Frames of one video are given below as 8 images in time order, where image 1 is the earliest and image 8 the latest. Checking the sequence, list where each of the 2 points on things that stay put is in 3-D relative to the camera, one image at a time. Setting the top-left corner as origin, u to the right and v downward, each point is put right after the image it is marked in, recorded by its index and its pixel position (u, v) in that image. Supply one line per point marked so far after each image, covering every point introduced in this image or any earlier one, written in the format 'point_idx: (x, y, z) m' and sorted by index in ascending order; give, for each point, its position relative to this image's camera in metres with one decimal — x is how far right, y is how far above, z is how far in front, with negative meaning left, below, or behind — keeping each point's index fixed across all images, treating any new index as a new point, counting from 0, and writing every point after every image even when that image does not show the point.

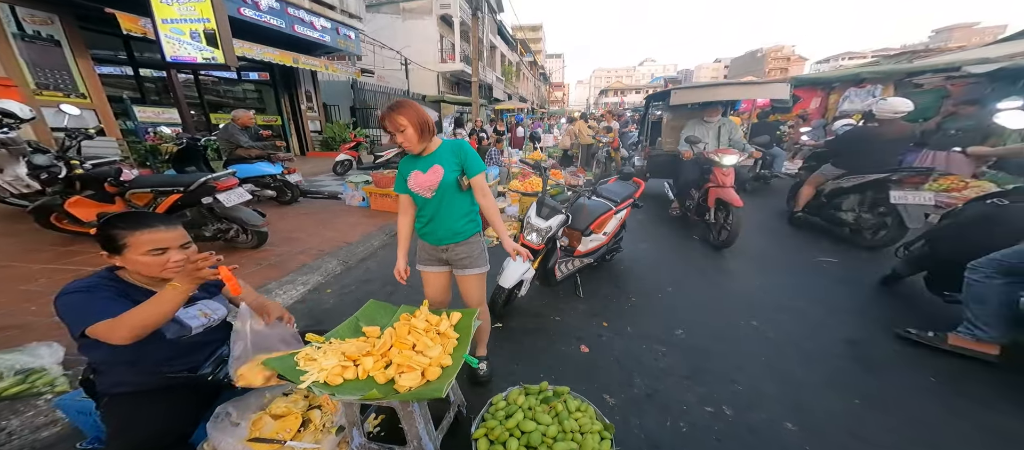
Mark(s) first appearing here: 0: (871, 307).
0: (+2.7, -0.6, +2.6) m
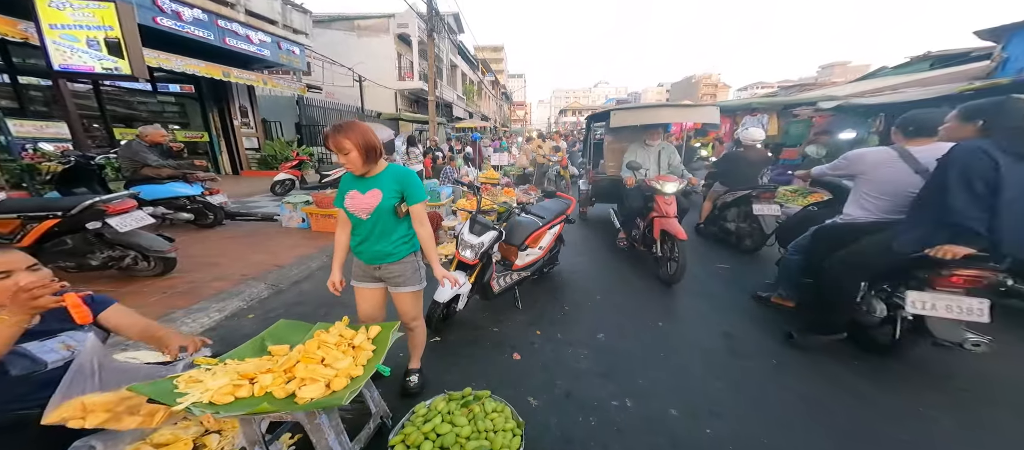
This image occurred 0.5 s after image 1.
0: (+2.1, -0.7, +3.0) m
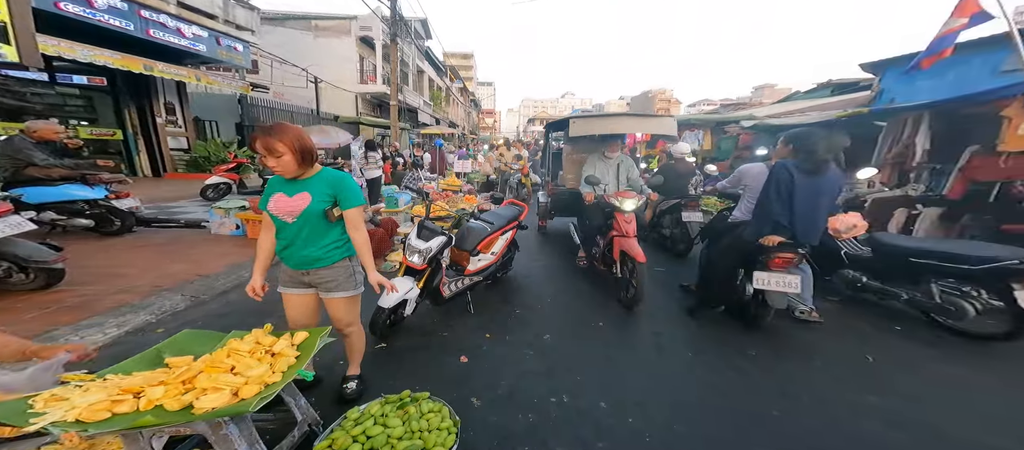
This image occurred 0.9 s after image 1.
0: (+1.7, -0.7, +3.2) m
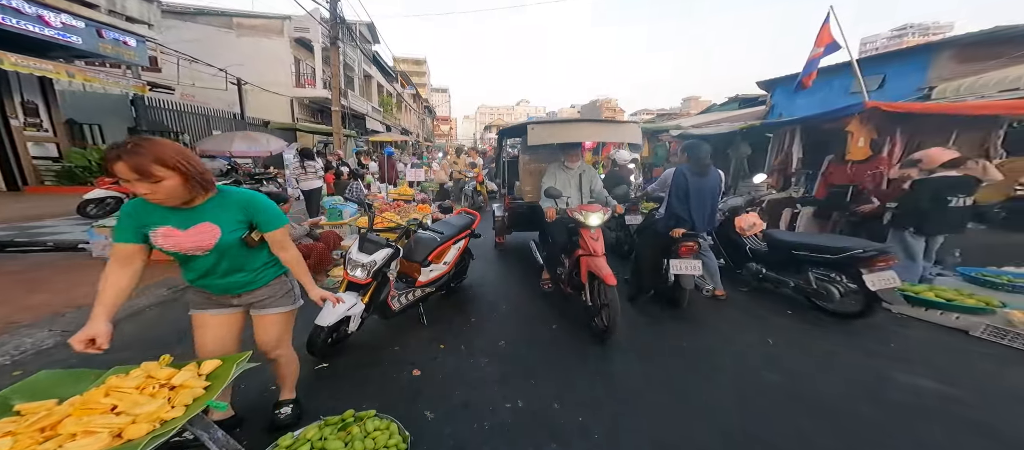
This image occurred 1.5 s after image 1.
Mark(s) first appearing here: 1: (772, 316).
0: (+1.2, -0.8, +3.4) m
1: (+2.4, -0.8, +3.1) m
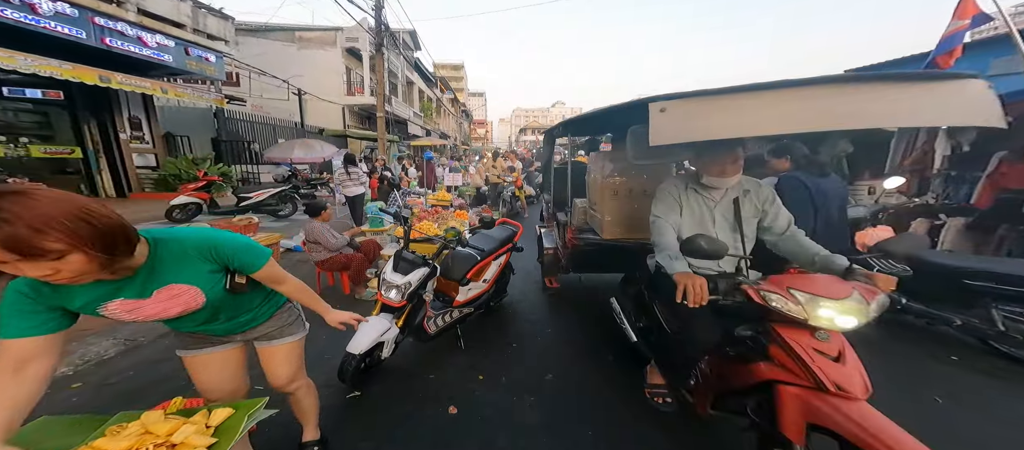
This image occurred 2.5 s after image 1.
0: (+1.6, -0.9, +2.9) m
1: (+2.8, -1.0, +2.5) m
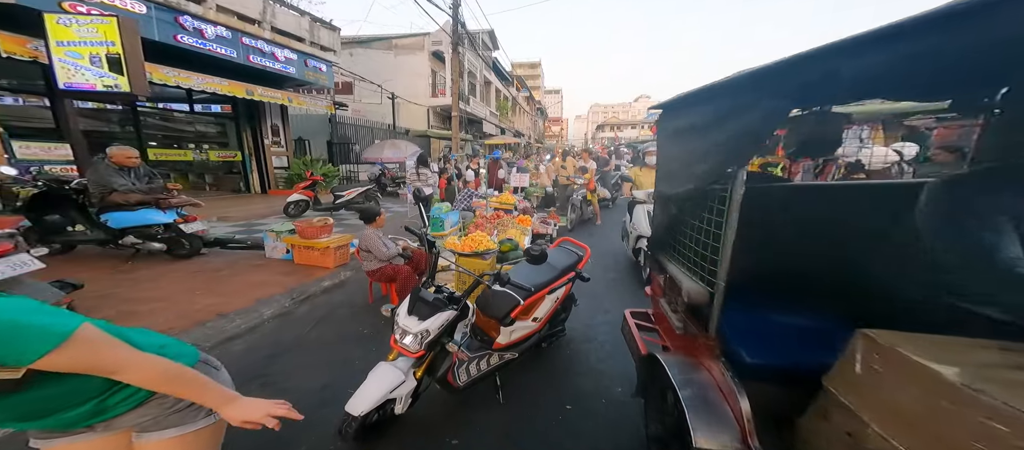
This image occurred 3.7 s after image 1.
0: (+2.0, -1.1, +1.9) m
1: (+3.0, -1.2, +1.3) m
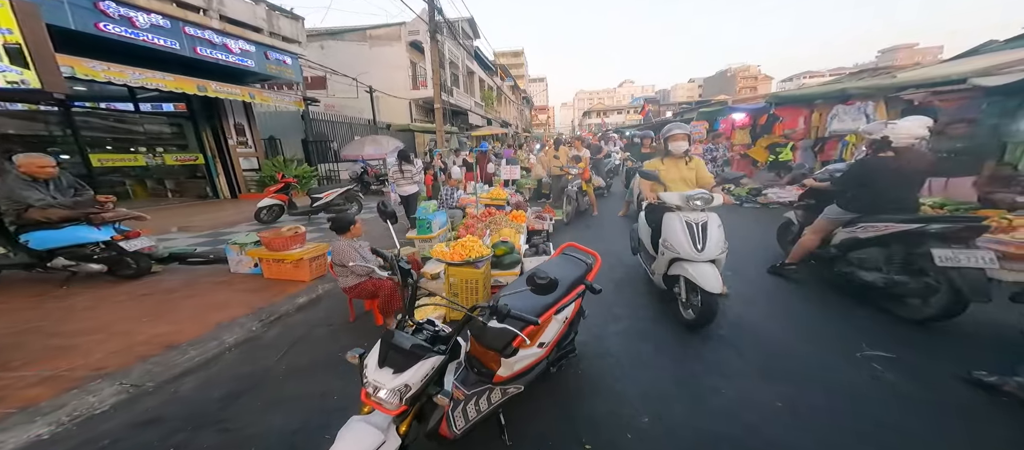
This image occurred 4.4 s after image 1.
0: (+2.0, -1.1, +1.5) m
1: (+3.1, -1.2, +0.9) m
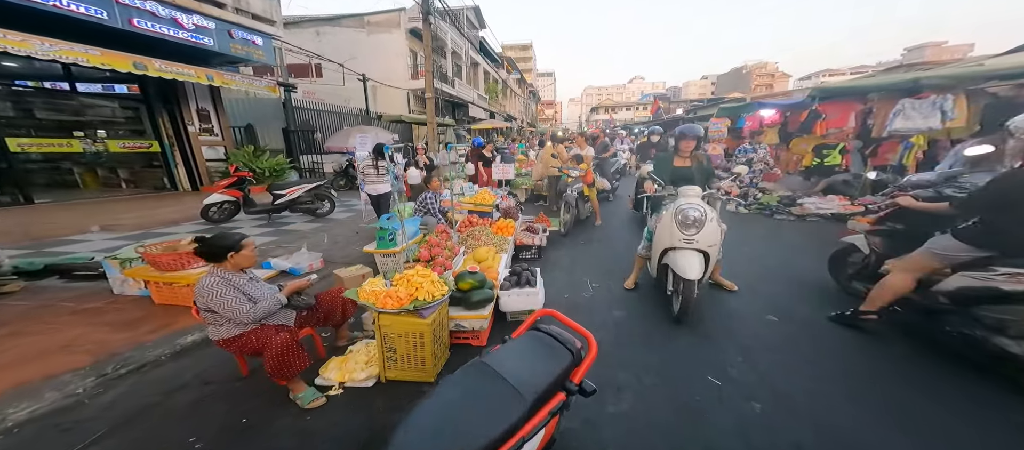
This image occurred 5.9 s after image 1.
0: (+1.7, -1.4, +0.4) m
1: (+2.7, -1.5, -0.2) m
